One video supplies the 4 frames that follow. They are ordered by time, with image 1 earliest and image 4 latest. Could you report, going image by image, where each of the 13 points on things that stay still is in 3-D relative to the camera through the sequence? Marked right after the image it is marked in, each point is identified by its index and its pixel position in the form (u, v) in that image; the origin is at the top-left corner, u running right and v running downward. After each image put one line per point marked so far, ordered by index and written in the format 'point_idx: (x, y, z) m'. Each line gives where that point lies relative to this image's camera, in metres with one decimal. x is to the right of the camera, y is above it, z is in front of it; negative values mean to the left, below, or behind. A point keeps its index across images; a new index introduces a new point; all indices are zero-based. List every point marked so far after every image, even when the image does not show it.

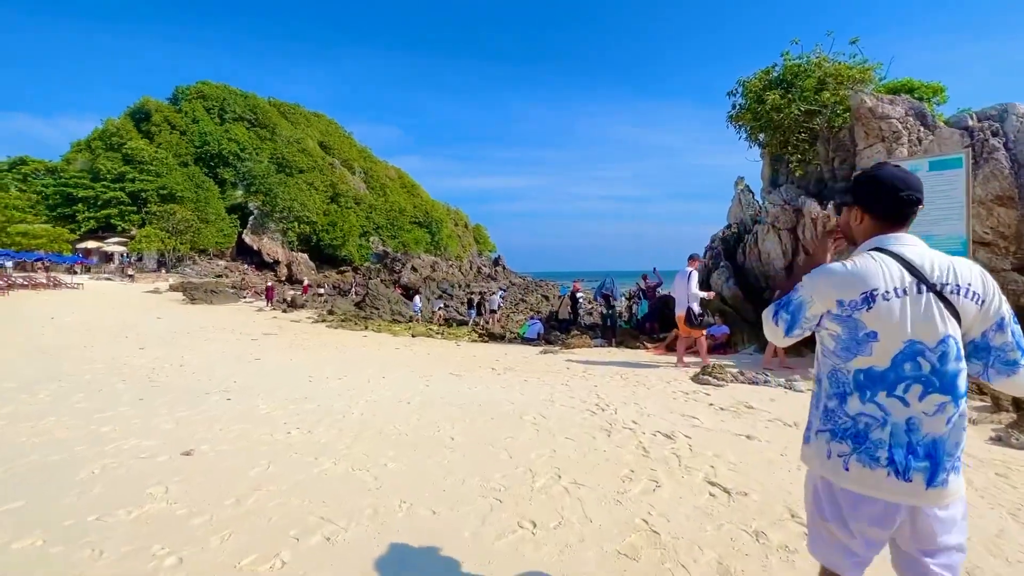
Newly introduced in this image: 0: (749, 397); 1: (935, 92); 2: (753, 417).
0: (+3.9, -1.8, +7.7) m
1: (+14.4, +6.7, +16.1) m
2: (+3.3, -1.8, +6.6) m
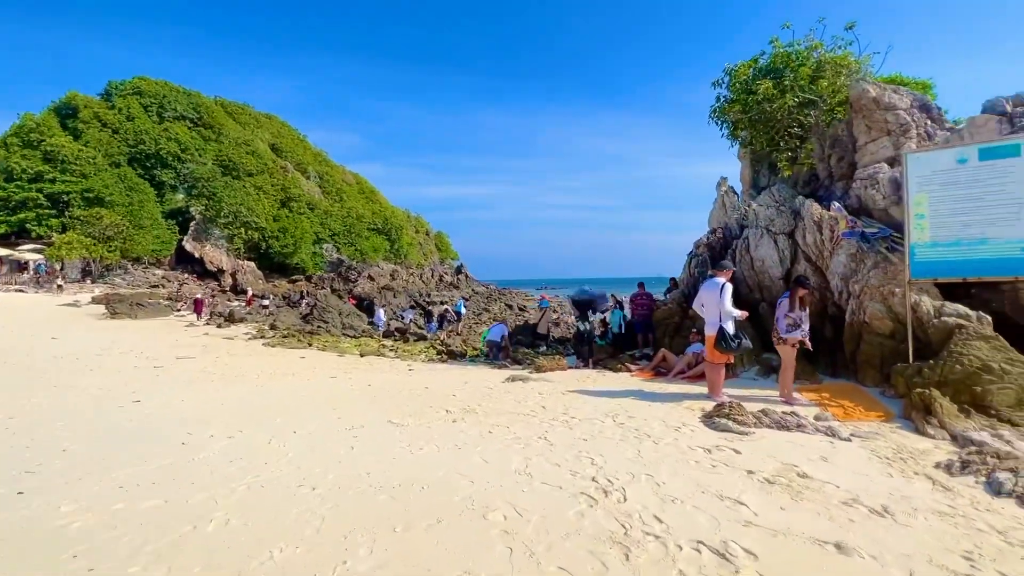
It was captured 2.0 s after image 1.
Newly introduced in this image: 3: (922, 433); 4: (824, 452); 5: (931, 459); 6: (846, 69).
0: (+3.4, -2.0, +5.7) m
1: (+13.2, +6.4, +15.0) m
2: (+3.0, -2.0, +4.5) m
3: (+5.9, -2.1, +6.8) m
4: (+3.9, -2.0, +5.8) m
5: (+5.1, -2.1, +5.7) m
6: (+9.3, +6.1, +13.1) m
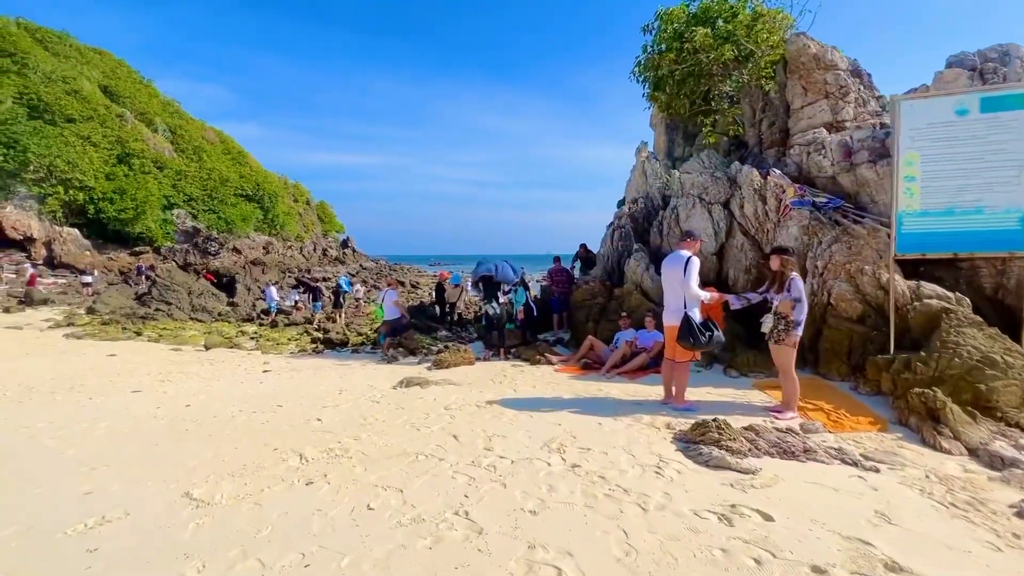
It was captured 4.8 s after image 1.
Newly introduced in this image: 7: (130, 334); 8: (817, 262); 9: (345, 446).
0: (+2.6, -1.8, +3.8) m
1: (+10.2, +7.1, +14.7) m
2: (+2.5, -1.9, +2.6) m
3: (+4.8, -1.8, +5.4) m
4: (+3.1, -1.8, +4.0) m
5: (+4.3, -1.9, +4.2) m
6: (+6.8, +6.7, +11.9) m
7: (-15.5, -1.8, +19.2) m
8: (+5.3, +0.5, +8.3) m
9: (-1.9, -1.7, +5.3) m
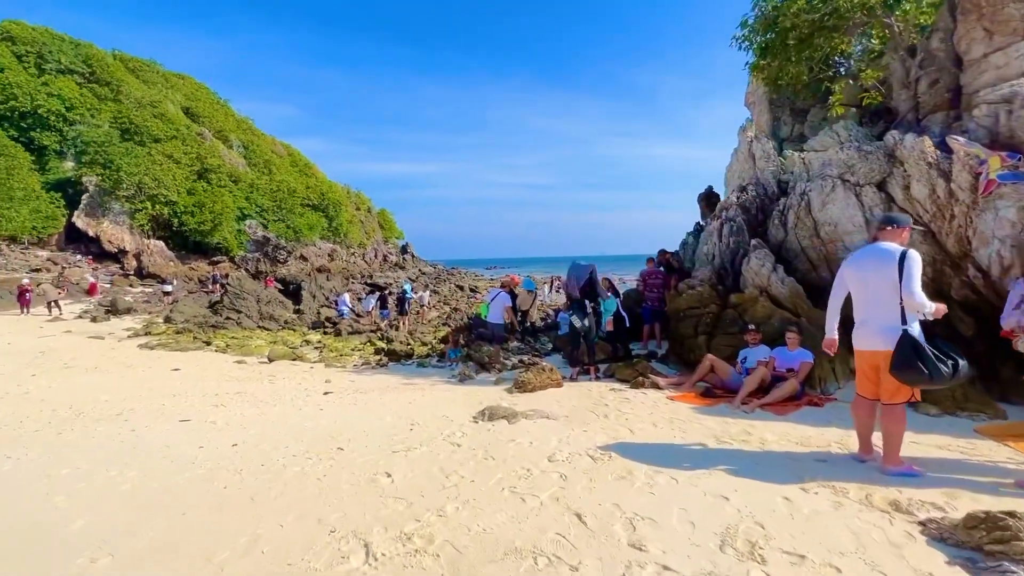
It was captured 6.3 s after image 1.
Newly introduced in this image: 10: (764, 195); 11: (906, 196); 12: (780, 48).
0: (+3.6, -1.9, +1.7) m
1: (+12.3, +7.0, +11.7) m
2: (+3.3, -1.9, +0.5) m
3: (+6.0, -1.9, +3.0) m
4: (+4.1, -1.9, +1.9) m
5: (+5.3, -1.9, +1.9) m
6: (+8.6, +6.6, +9.4) m
7: (-12.6, -2.2, +19.1) m
8: (+6.8, +0.4, +5.9) m
9: (-0.7, -1.9, +3.7) m
10: (+6.0, +2.2, +11.2) m
11: (+6.9, +1.6, +8.1) m
12: (+6.2, +5.5, +11.1) m
